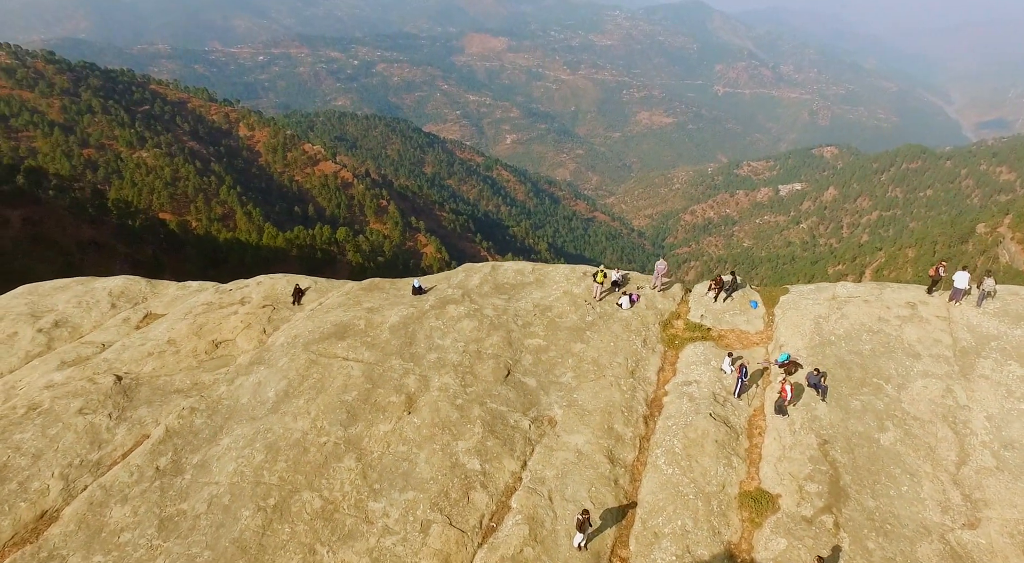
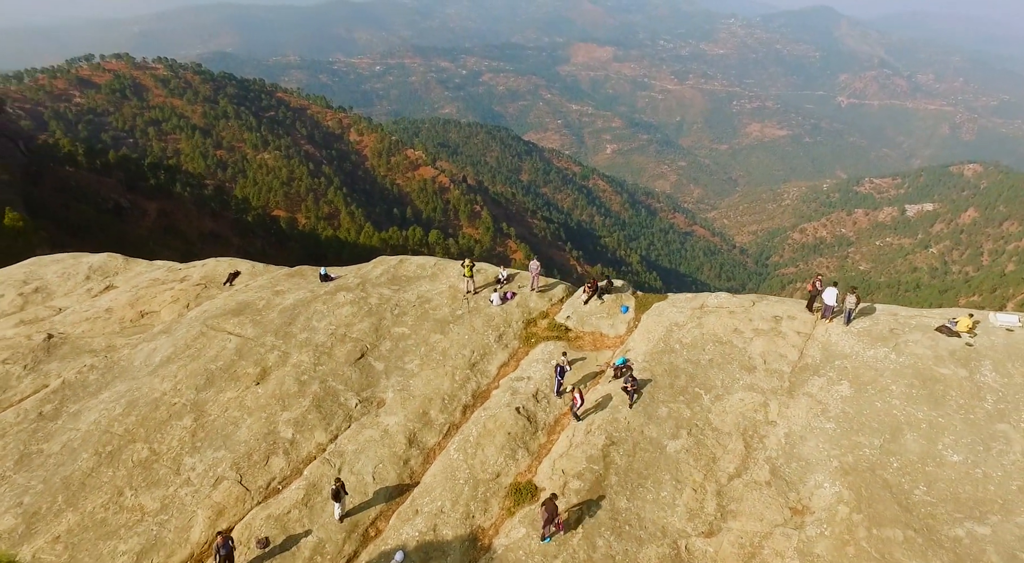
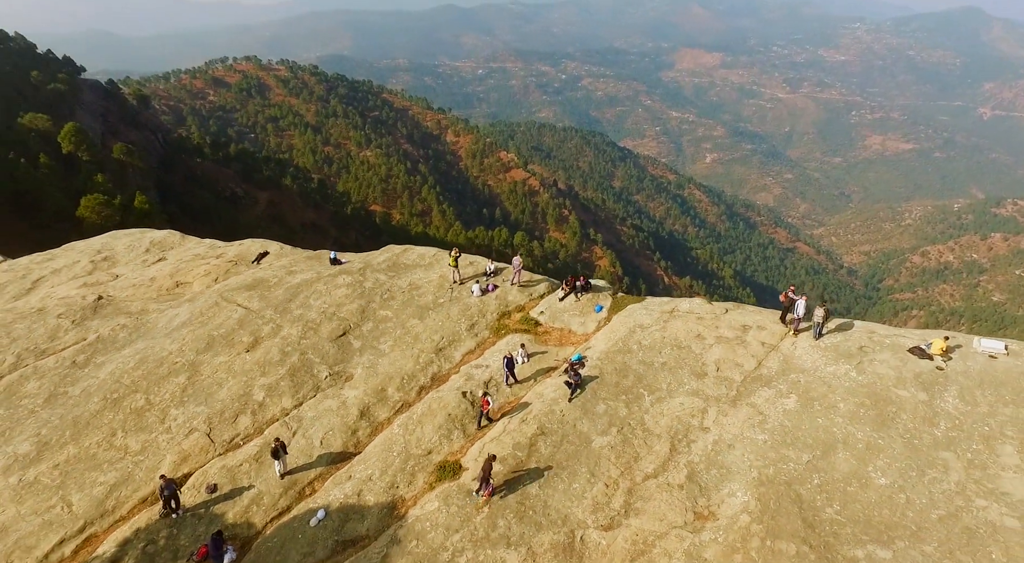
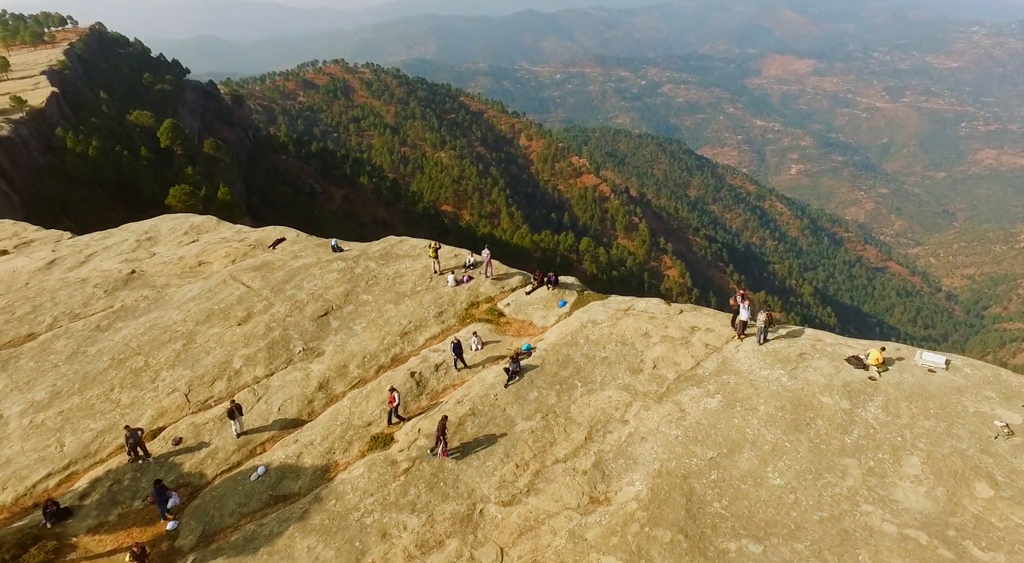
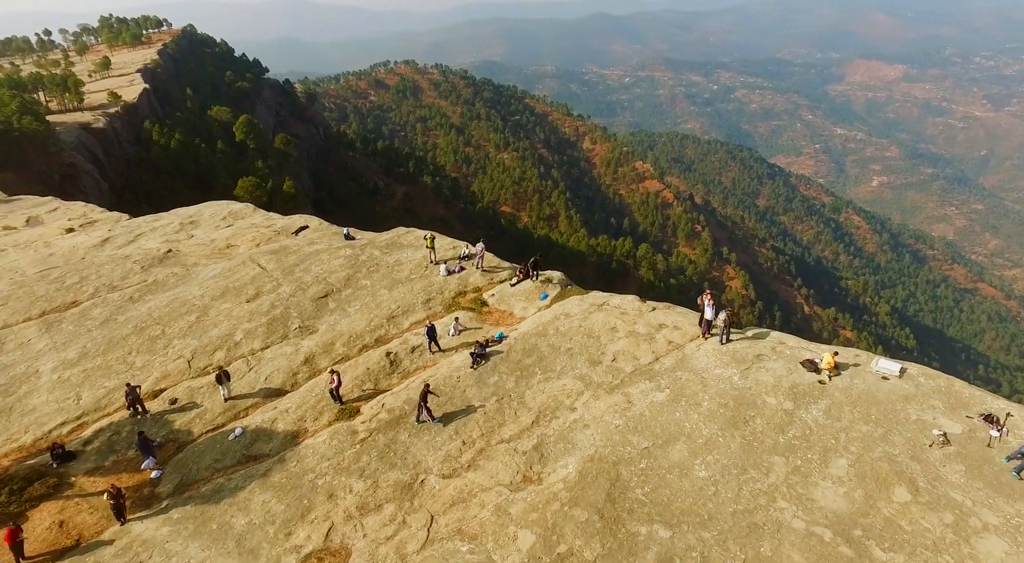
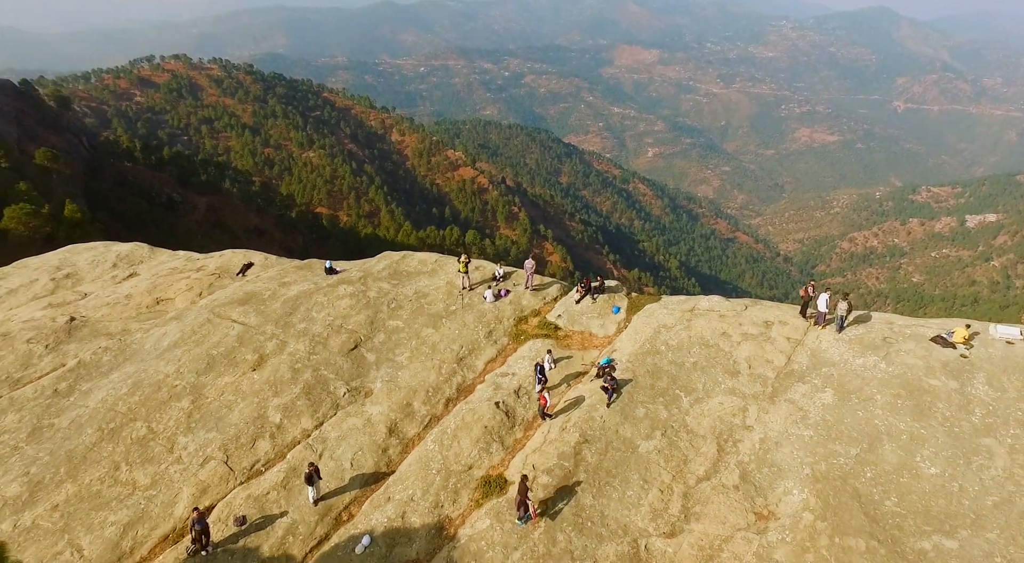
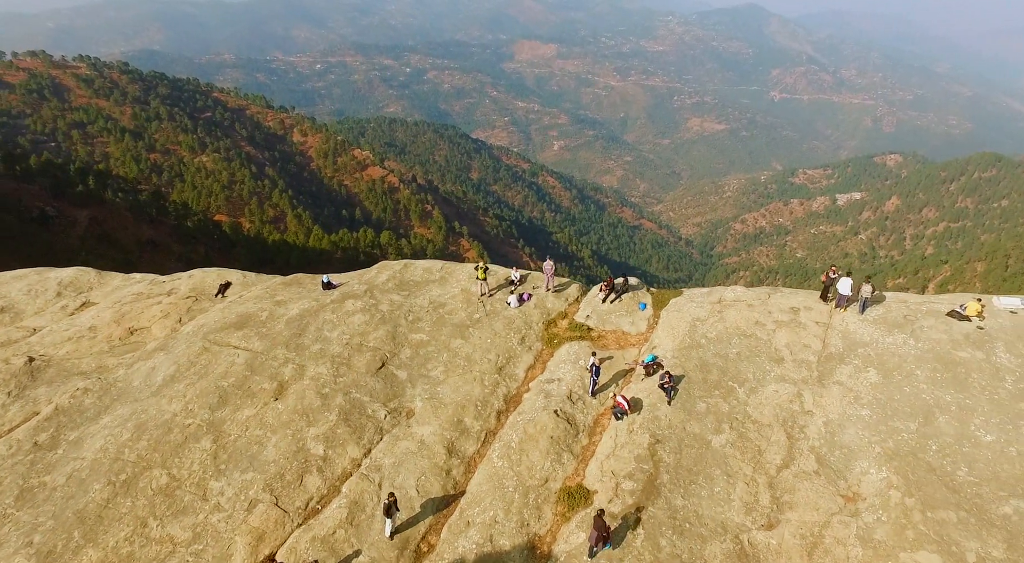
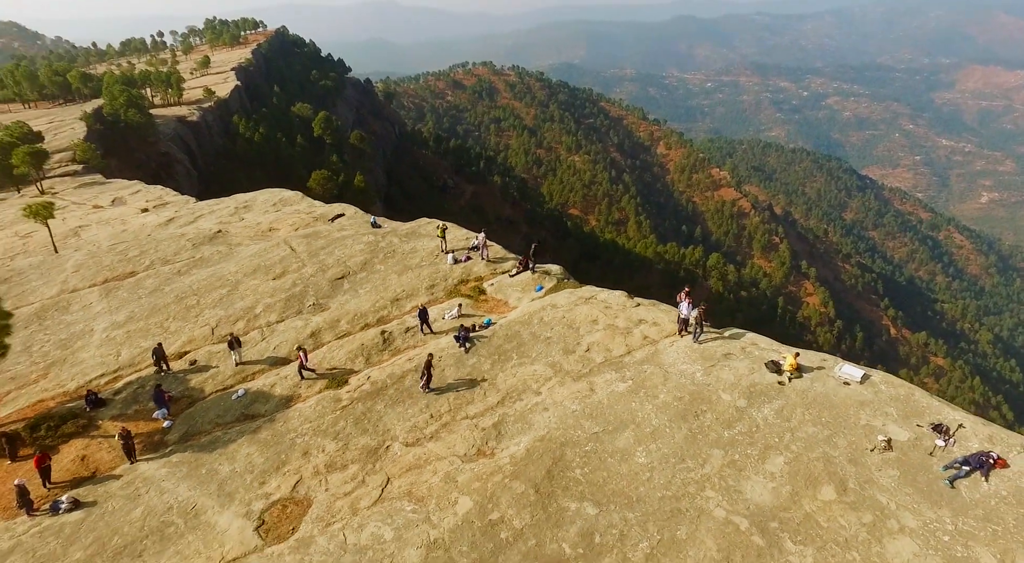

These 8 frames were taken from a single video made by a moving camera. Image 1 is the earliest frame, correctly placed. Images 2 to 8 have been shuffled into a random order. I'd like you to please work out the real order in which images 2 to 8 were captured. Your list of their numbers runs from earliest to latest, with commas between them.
7, 2, 6, 3, 4, 5, 8
